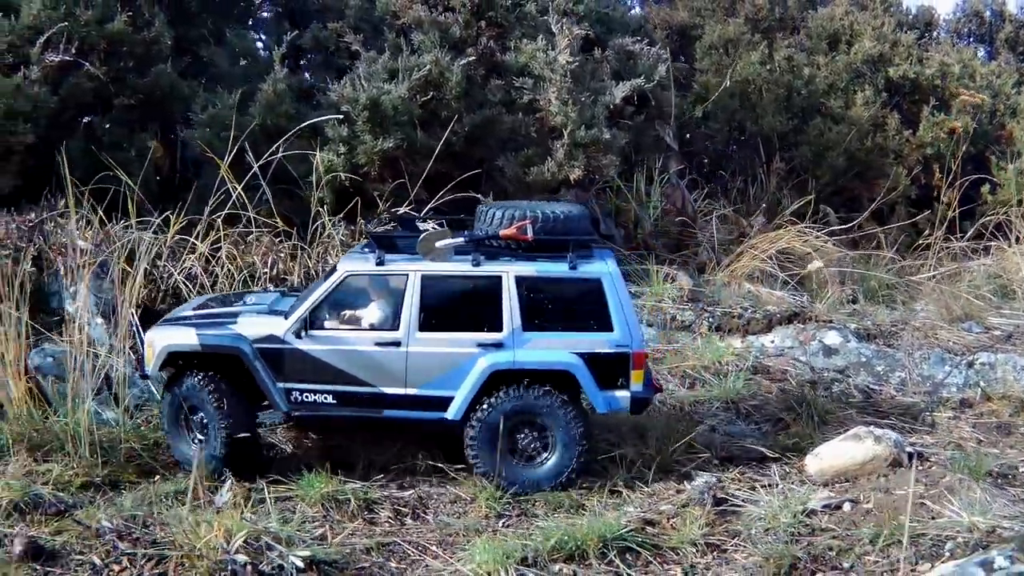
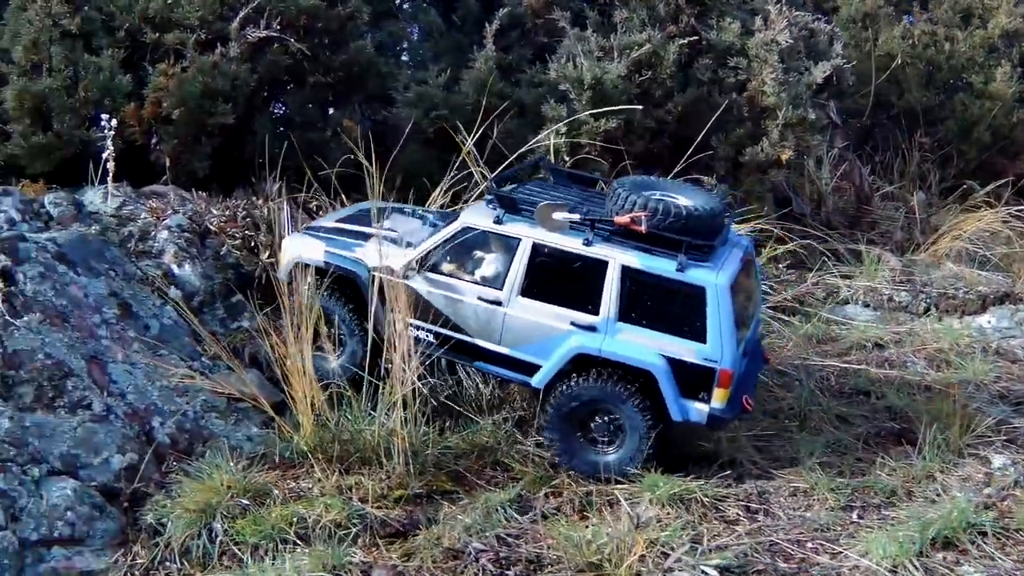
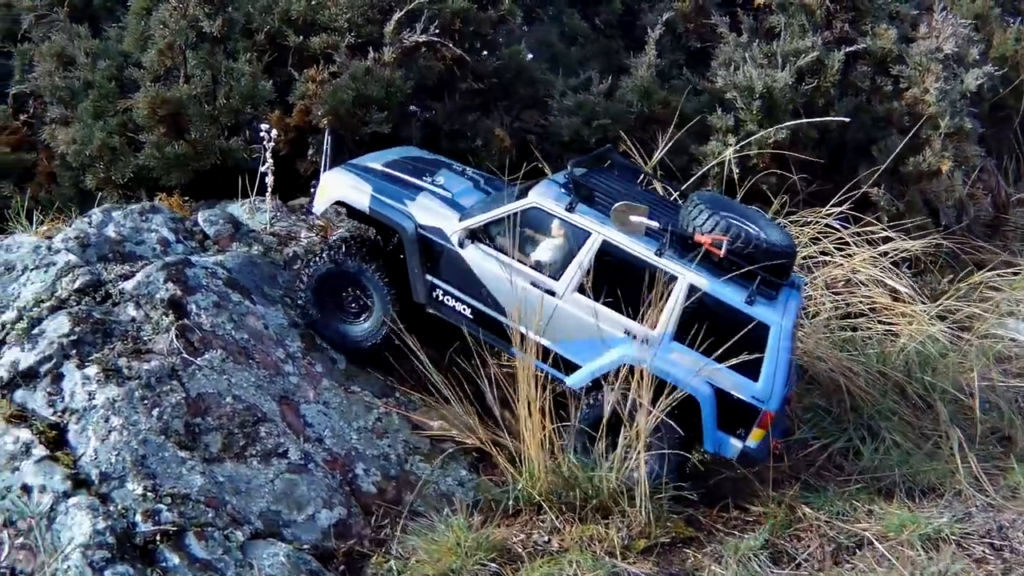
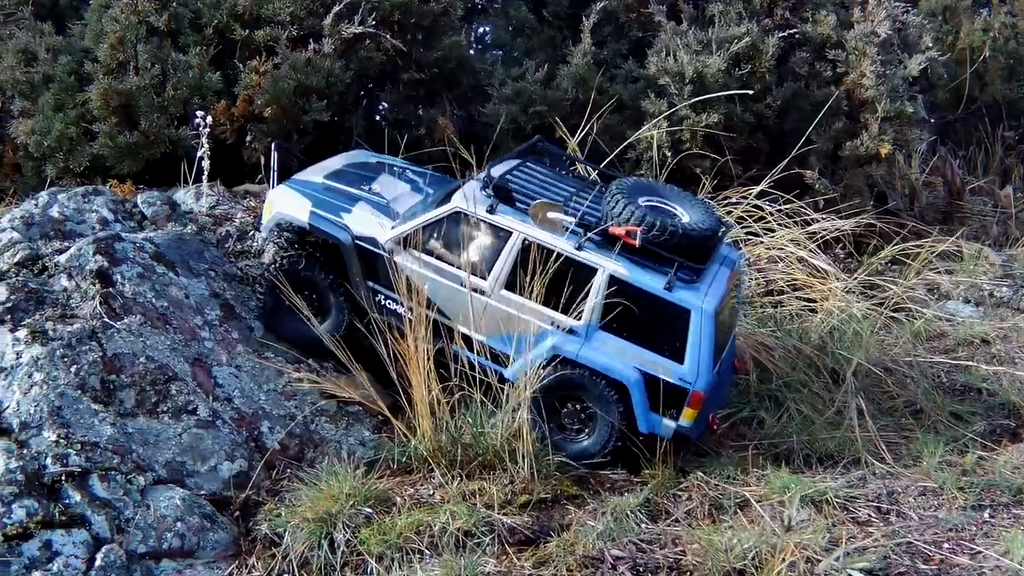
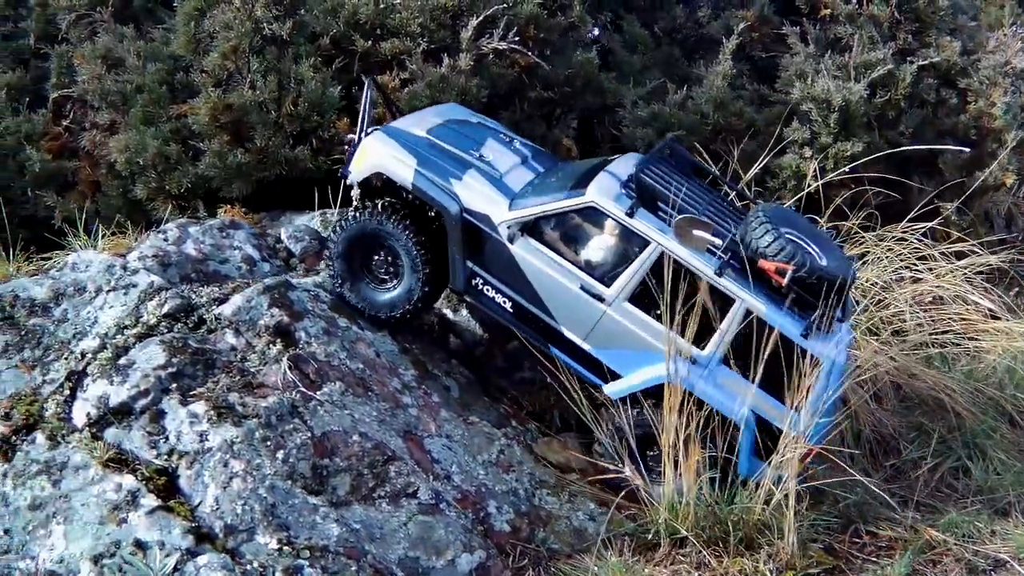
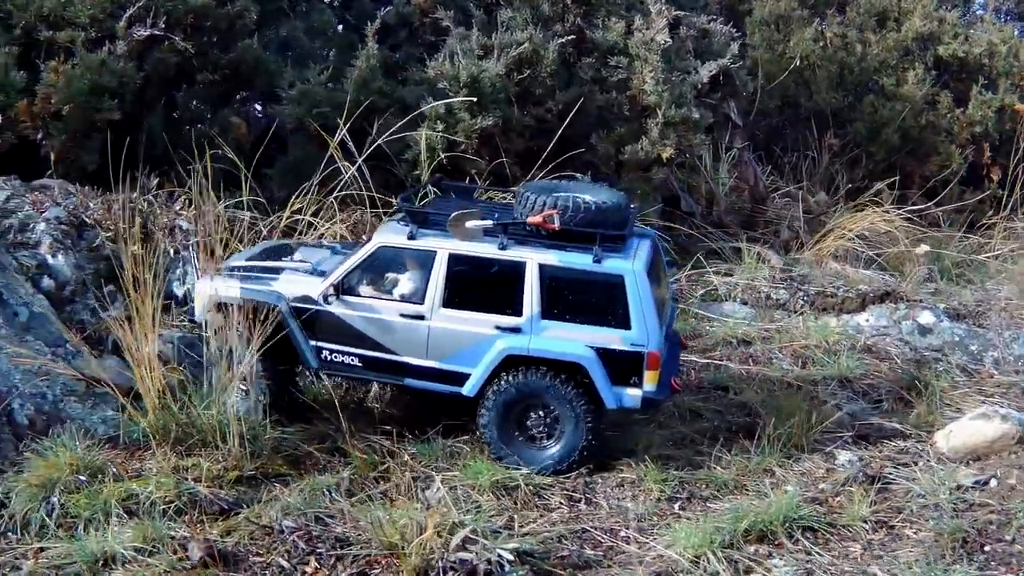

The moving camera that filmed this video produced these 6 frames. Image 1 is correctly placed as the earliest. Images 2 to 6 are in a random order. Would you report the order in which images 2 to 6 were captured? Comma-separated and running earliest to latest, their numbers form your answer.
6, 2, 4, 3, 5
